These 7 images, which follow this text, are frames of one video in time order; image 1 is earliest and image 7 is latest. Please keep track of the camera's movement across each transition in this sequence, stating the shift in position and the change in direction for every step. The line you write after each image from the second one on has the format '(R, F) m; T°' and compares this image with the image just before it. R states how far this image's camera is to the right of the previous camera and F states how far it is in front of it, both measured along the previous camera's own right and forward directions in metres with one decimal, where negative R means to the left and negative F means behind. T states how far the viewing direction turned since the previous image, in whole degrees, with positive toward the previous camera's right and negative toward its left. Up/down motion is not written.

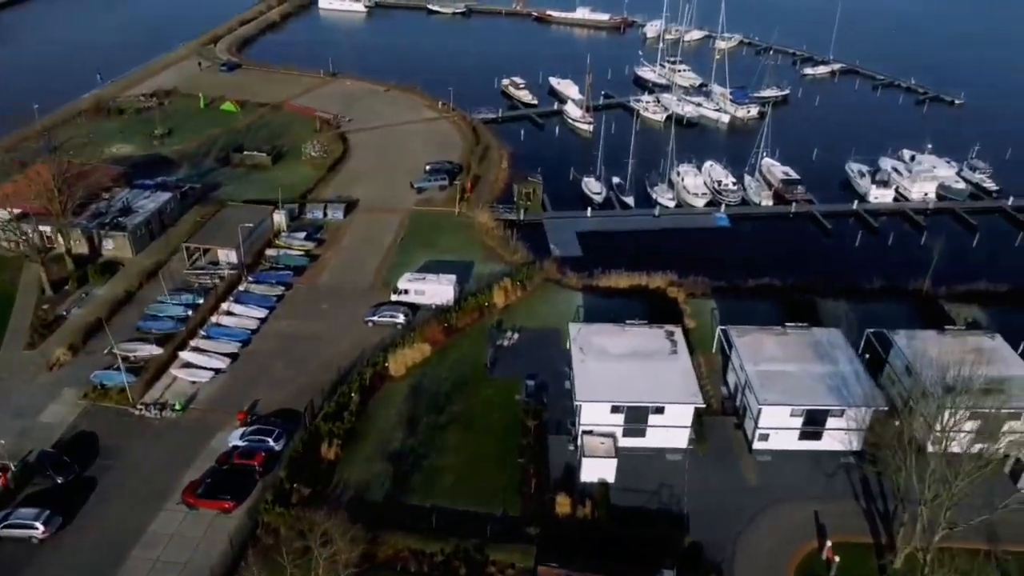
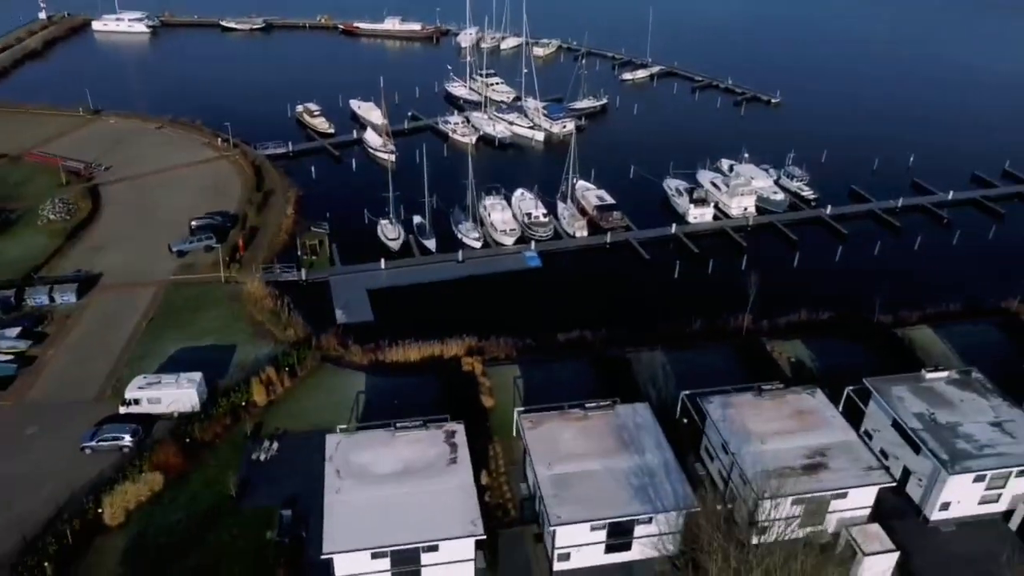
(+4.6, +5.5) m; +9°
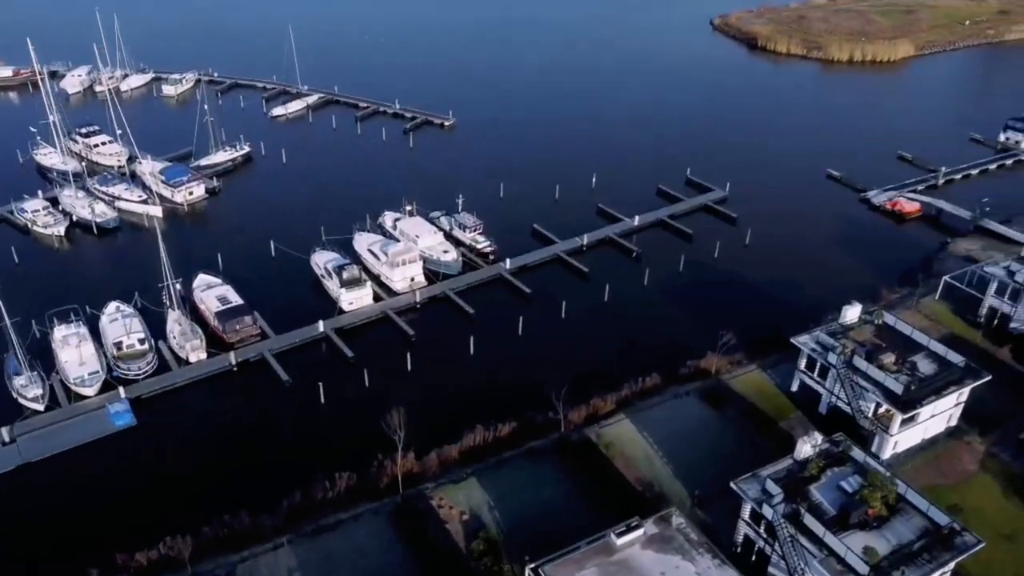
(+7.4, +9.1) m; +16°
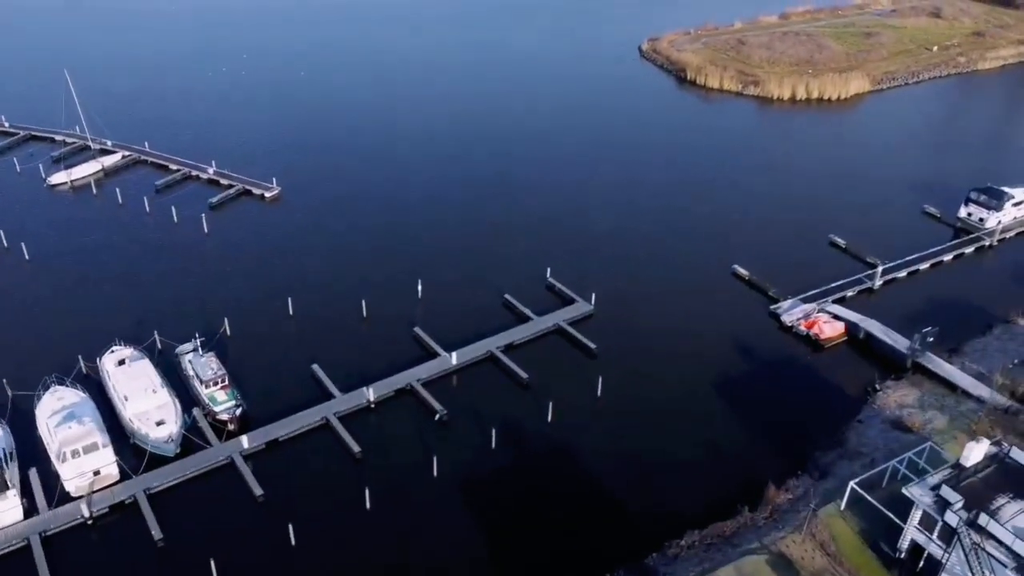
(+9.4, +12.3) m; 0°
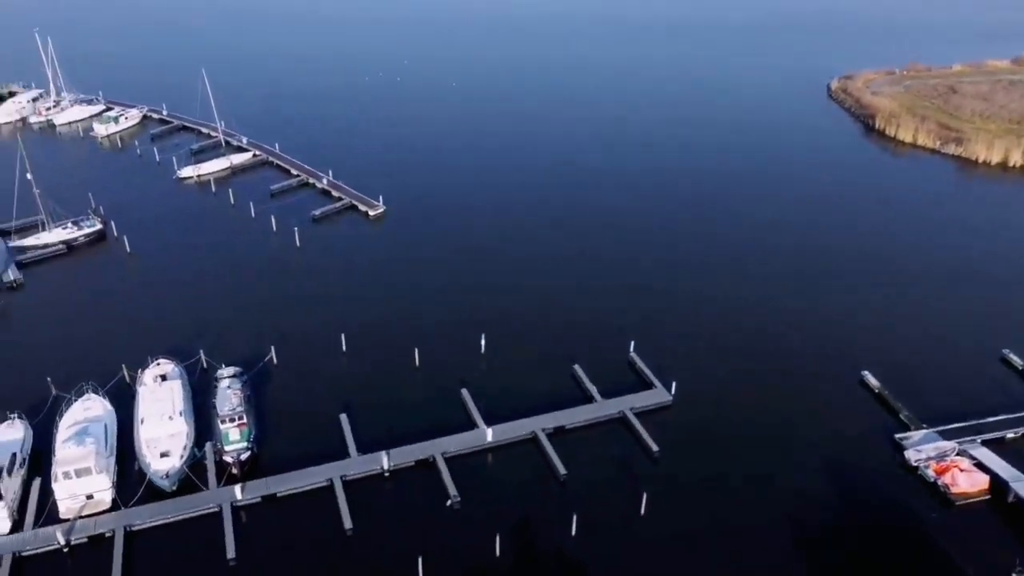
(+4.6, +4.9) m; -13°
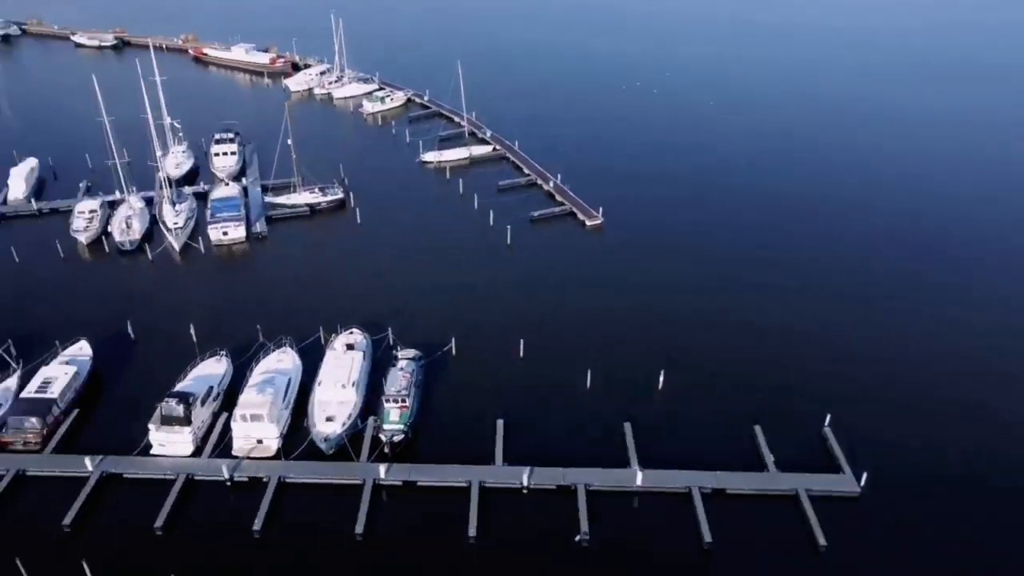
(+2.1, +1.5) m; -17°
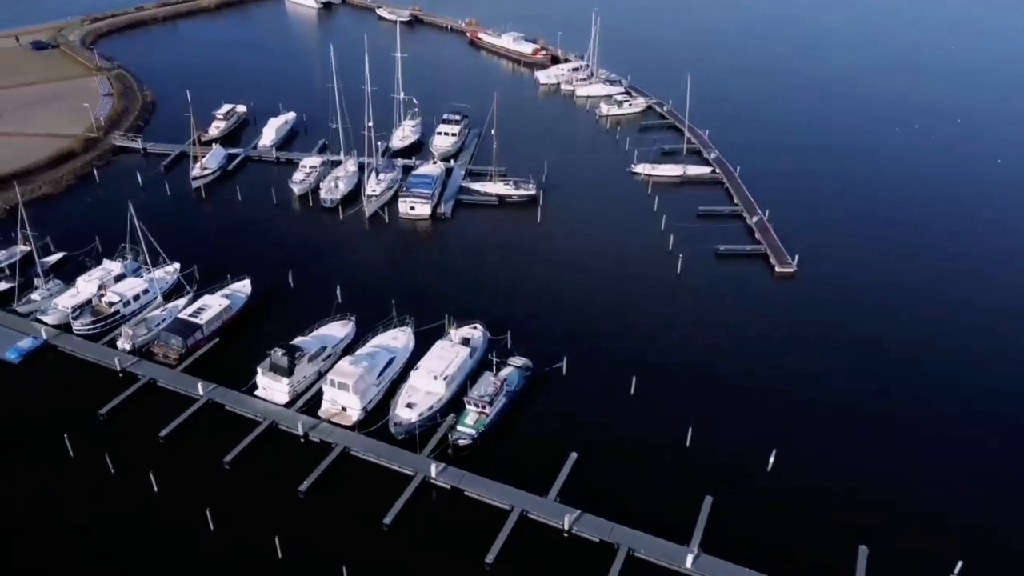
(+6.2, +2.6) m; -20°
